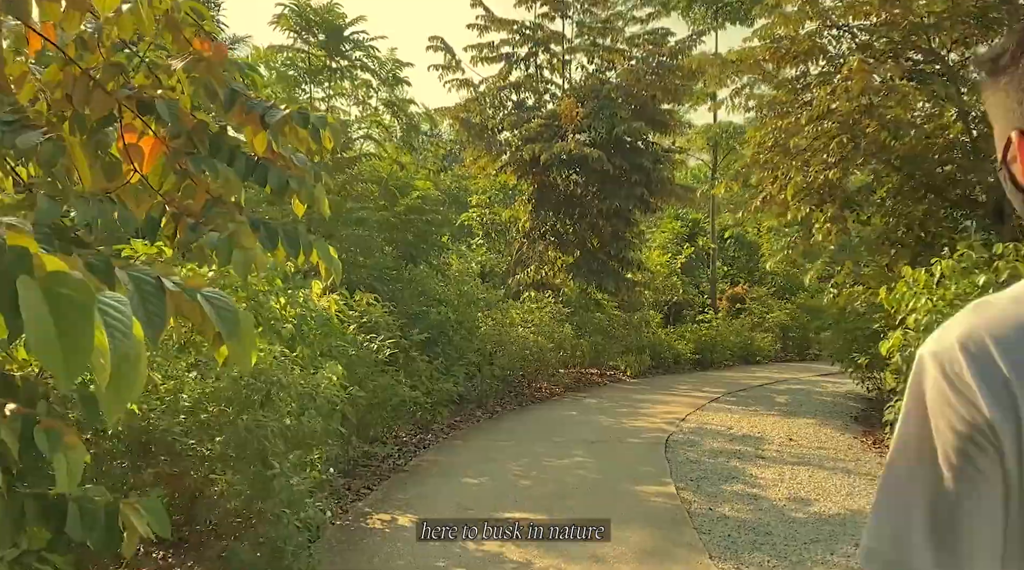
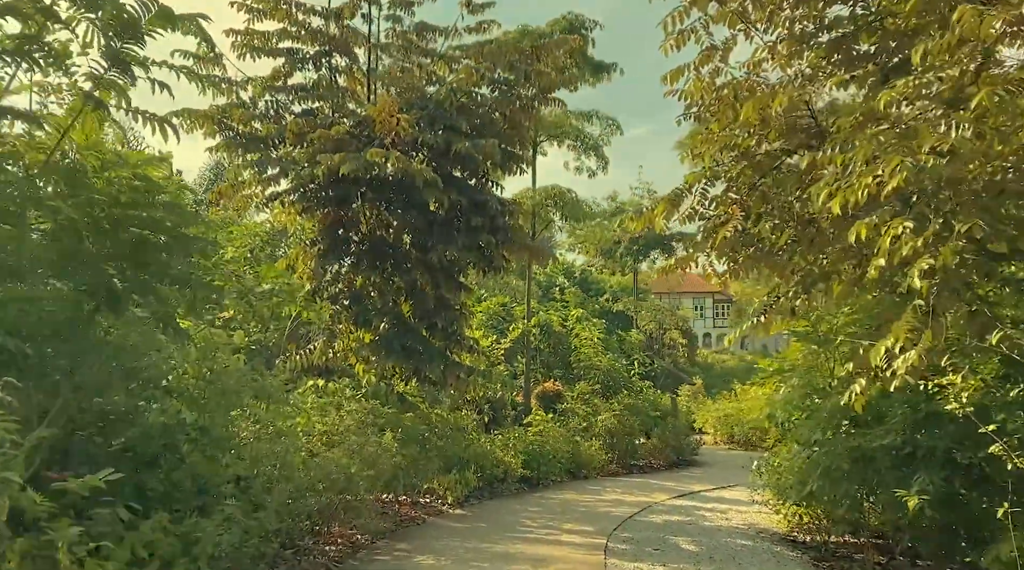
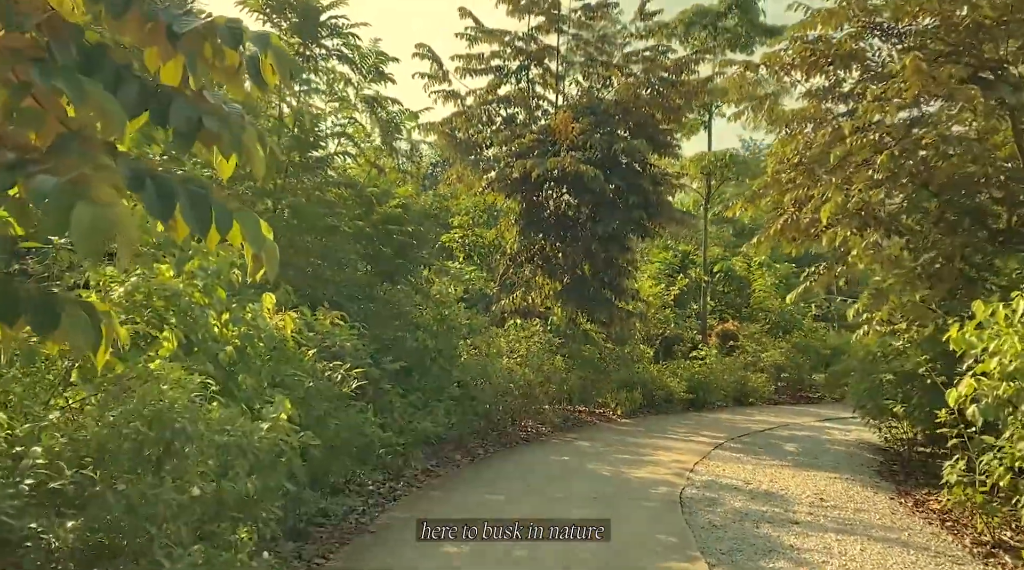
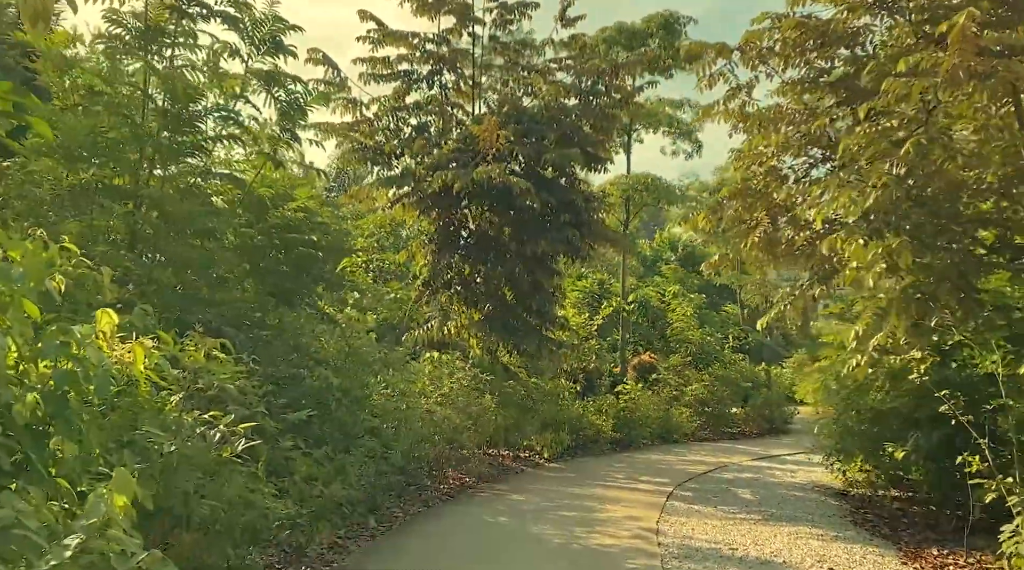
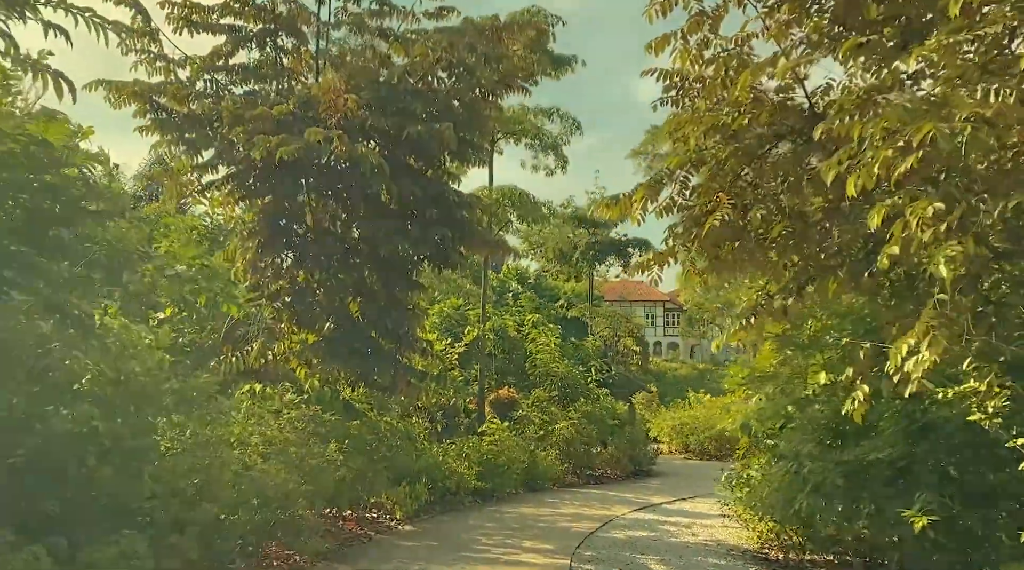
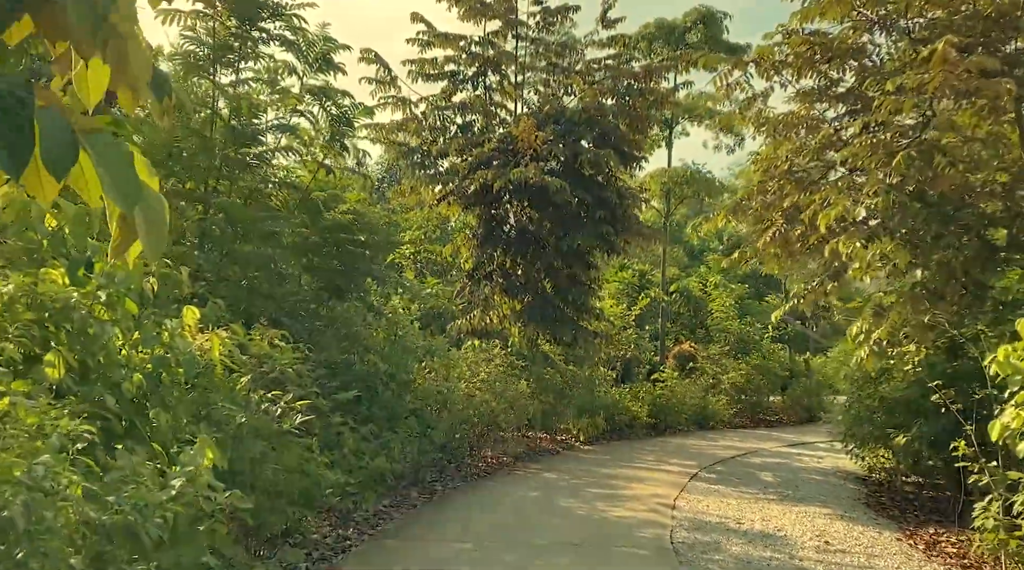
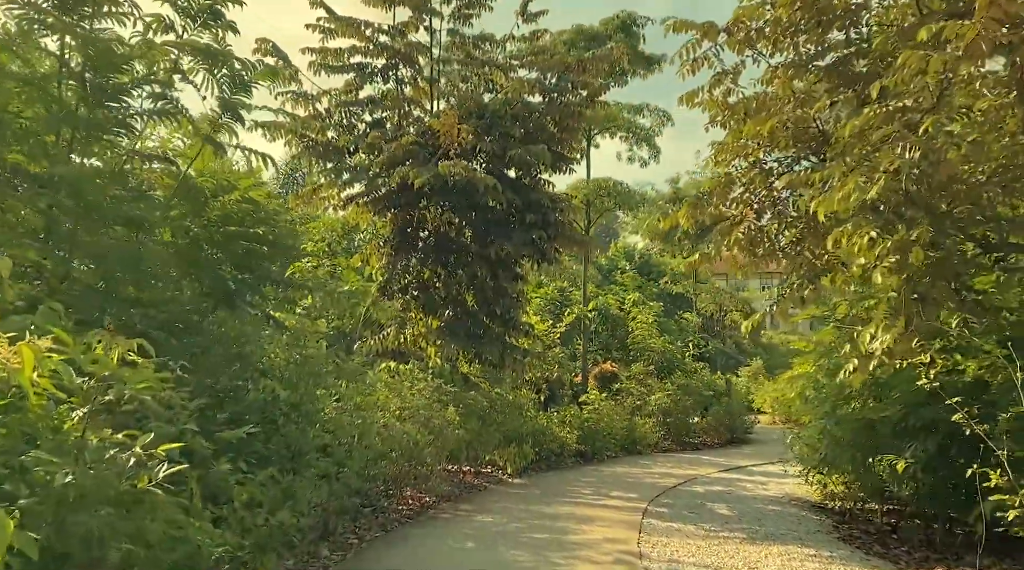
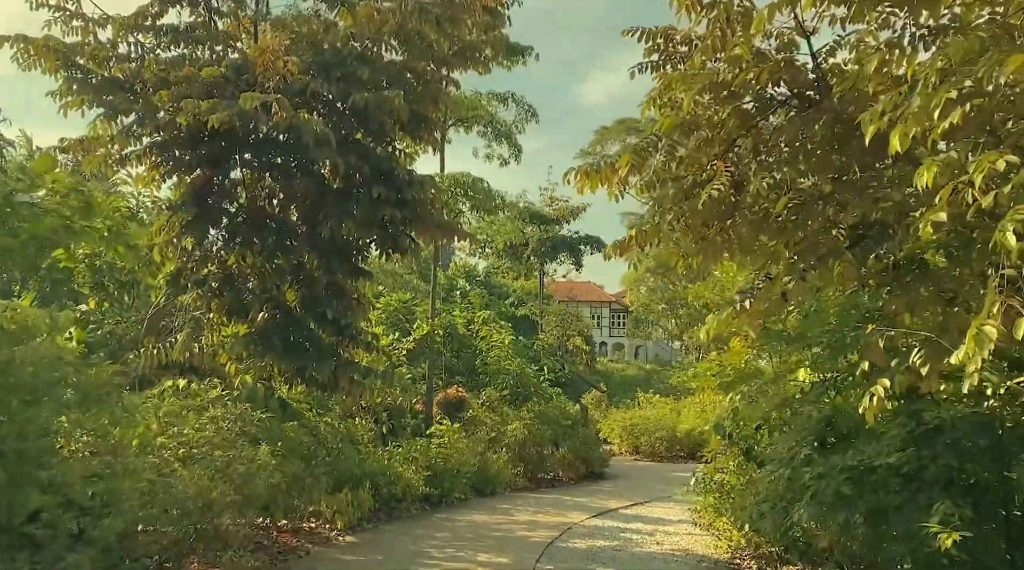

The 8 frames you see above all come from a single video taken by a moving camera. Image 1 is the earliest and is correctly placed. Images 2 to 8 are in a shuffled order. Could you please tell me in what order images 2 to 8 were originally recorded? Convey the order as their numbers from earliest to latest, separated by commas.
3, 6, 4, 7, 2, 5, 8
